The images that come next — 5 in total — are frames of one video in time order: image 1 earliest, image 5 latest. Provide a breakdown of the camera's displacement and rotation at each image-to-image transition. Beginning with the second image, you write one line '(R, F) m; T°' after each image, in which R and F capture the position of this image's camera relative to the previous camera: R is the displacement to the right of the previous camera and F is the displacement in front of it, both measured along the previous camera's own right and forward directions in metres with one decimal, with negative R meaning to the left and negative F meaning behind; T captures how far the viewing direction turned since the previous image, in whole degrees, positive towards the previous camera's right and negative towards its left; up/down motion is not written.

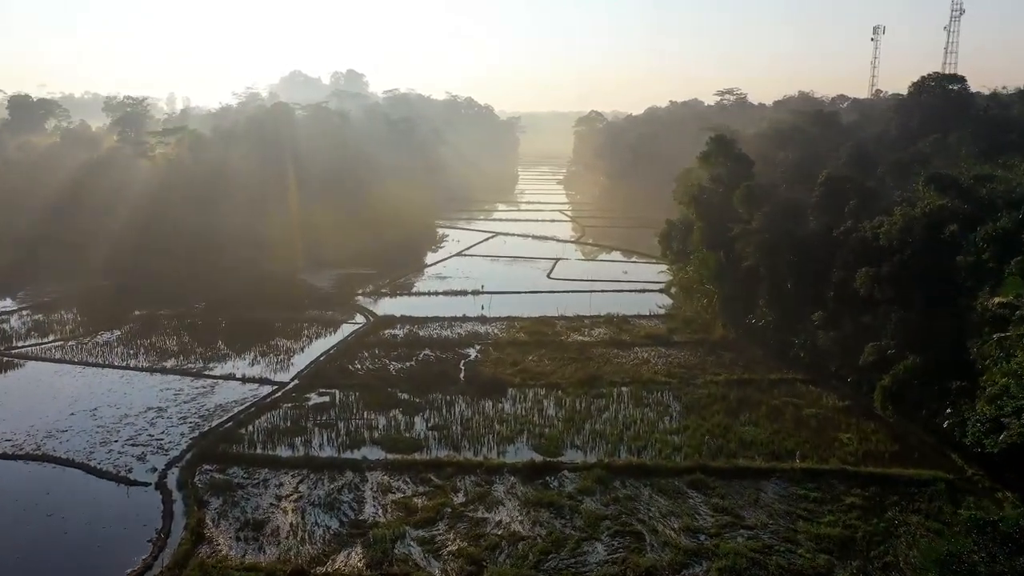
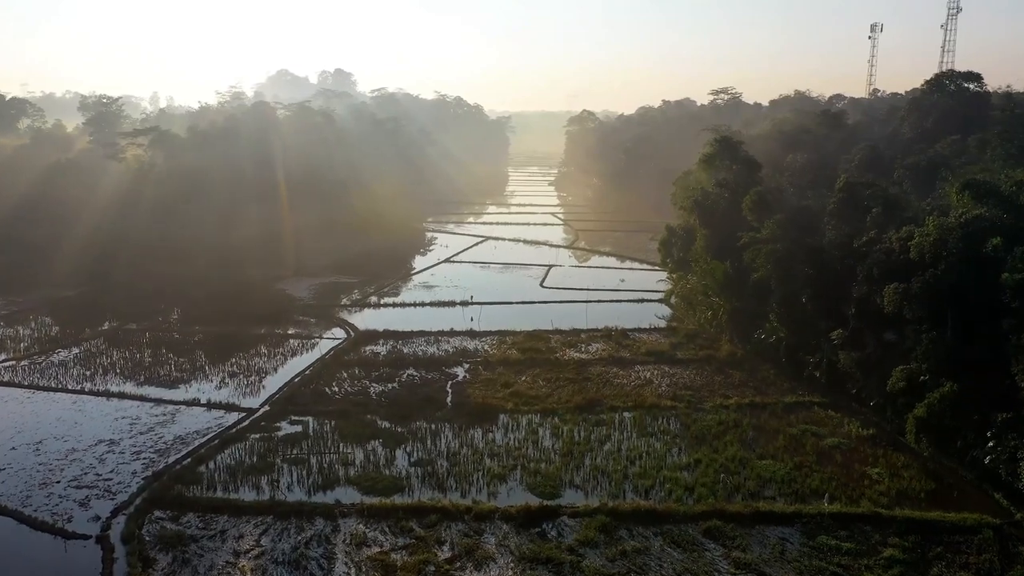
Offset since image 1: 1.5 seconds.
(0.0, +1.4) m; +1°
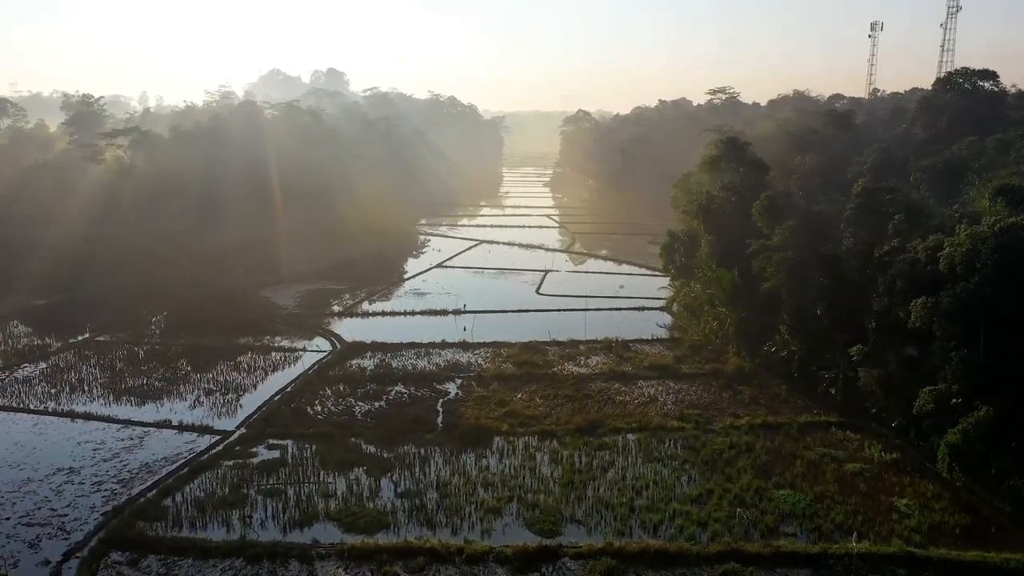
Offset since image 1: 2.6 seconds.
(0.0, +1.0) m; 0°
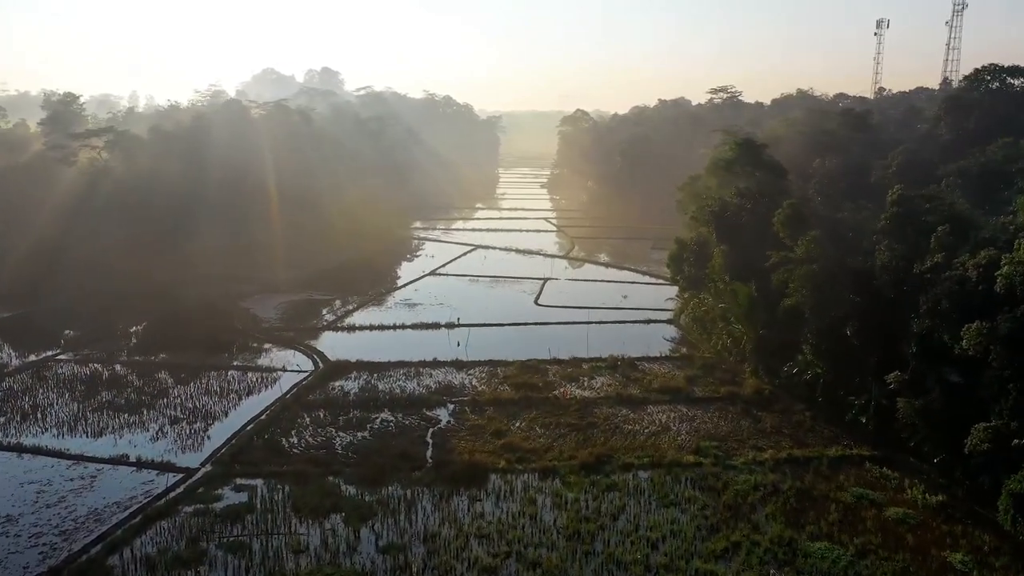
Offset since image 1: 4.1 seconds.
(0.0, +1.4) m; 0°
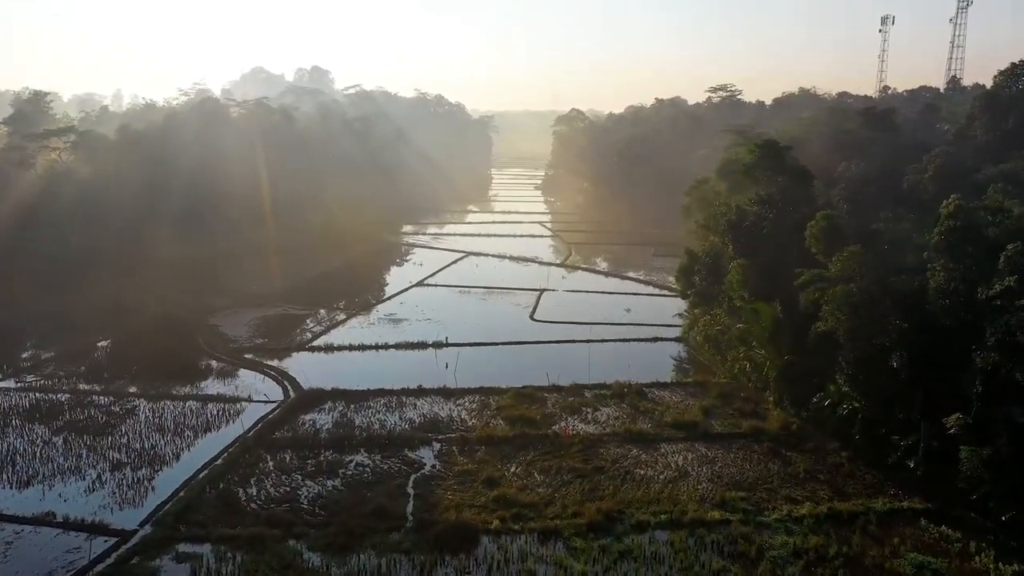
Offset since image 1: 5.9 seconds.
(0.0, +1.8) m; +1°
